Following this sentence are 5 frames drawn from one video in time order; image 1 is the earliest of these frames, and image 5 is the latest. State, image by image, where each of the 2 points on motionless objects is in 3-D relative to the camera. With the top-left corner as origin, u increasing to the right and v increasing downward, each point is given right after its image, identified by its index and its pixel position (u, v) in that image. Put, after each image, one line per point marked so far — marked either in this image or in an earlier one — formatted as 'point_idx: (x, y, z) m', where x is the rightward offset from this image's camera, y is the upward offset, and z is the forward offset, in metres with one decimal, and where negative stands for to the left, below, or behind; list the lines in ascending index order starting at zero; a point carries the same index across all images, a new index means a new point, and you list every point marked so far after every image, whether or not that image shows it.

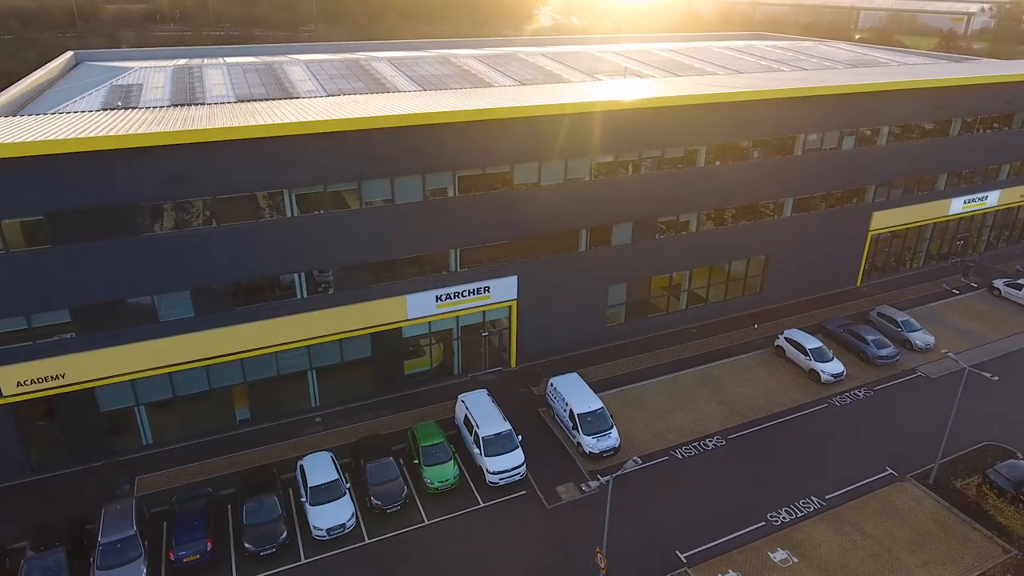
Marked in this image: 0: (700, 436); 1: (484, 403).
0: (+6.0, -4.8, +19.1) m
1: (-0.9, -3.6, +18.3) m
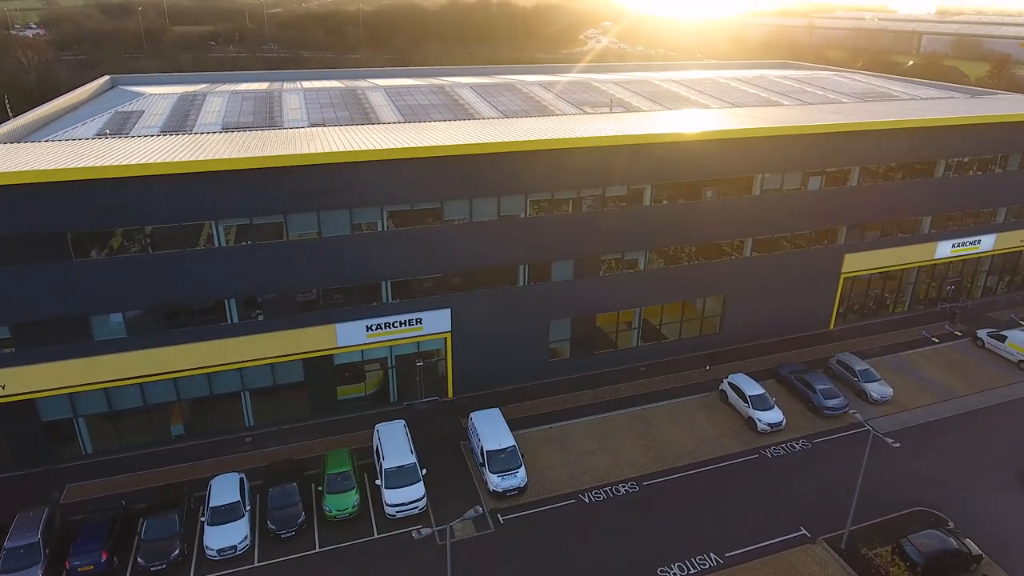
0: (+3.2, -6.2, +18.8) m
1: (-3.7, -4.7, +18.7) m
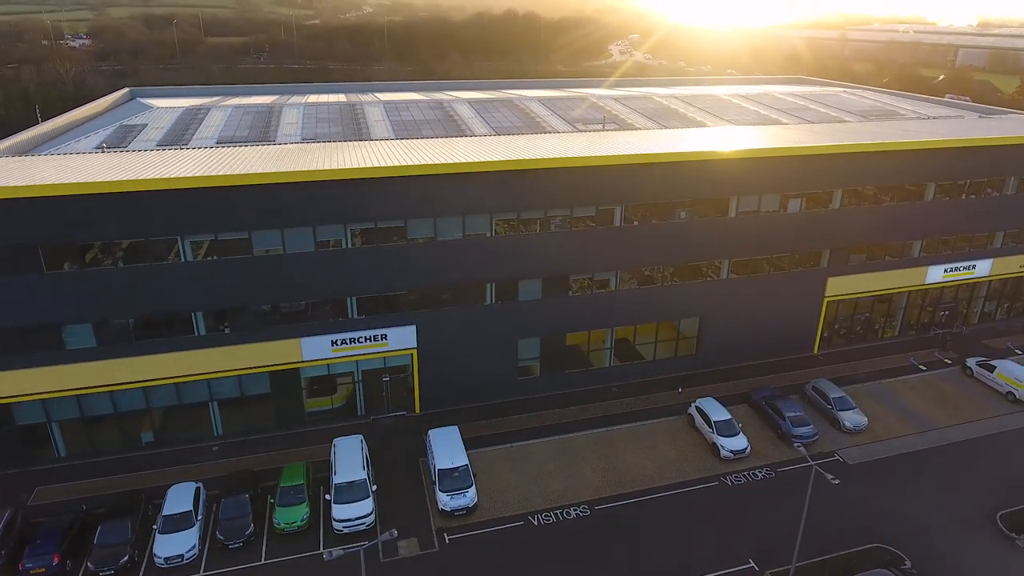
0: (+1.7, -6.9, +18.8) m
1: (-5.1, -5.2, +18.9) m
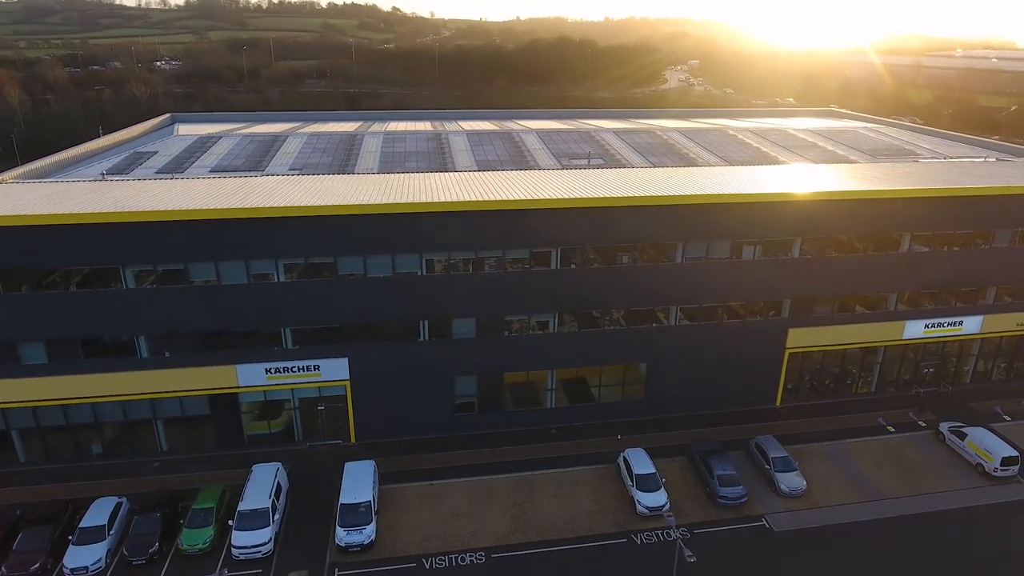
0: (-1.5, -8.2, +18.7) m
1: (-8.2, -6.3, +19.6) m
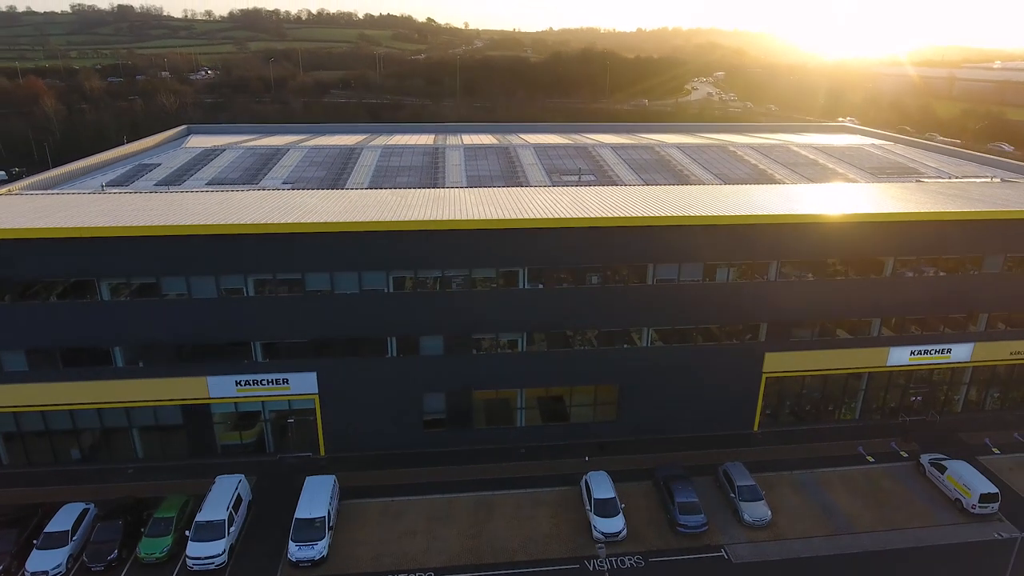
0: (-3.0, -8.8, +18.7) m
1: (-9.7, -6.8, +19.9) m
